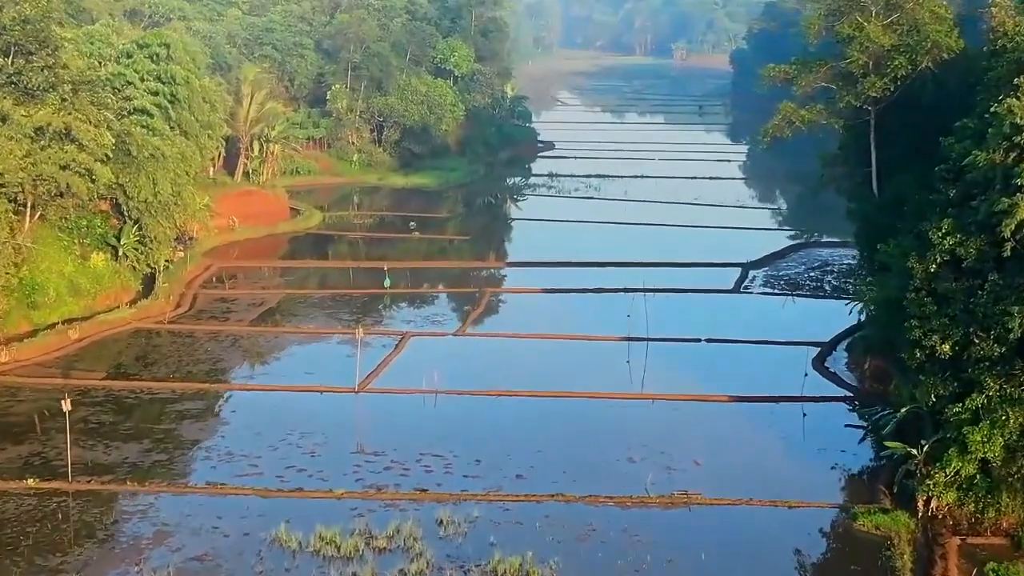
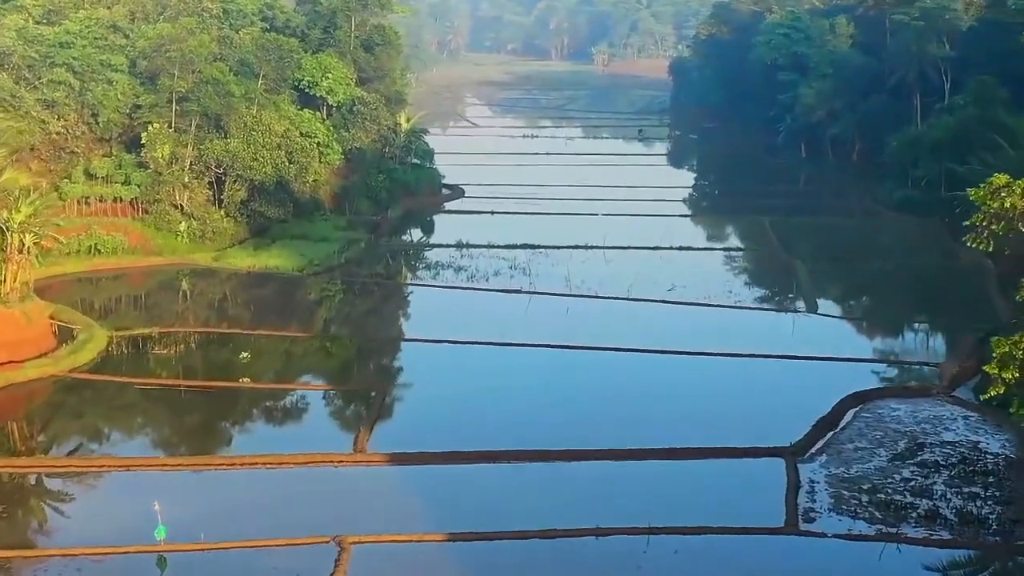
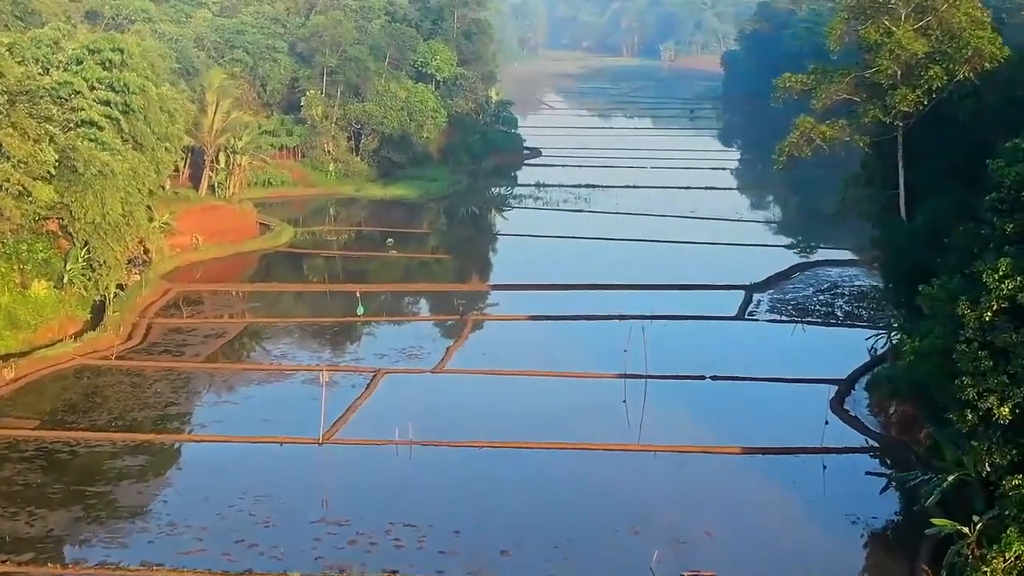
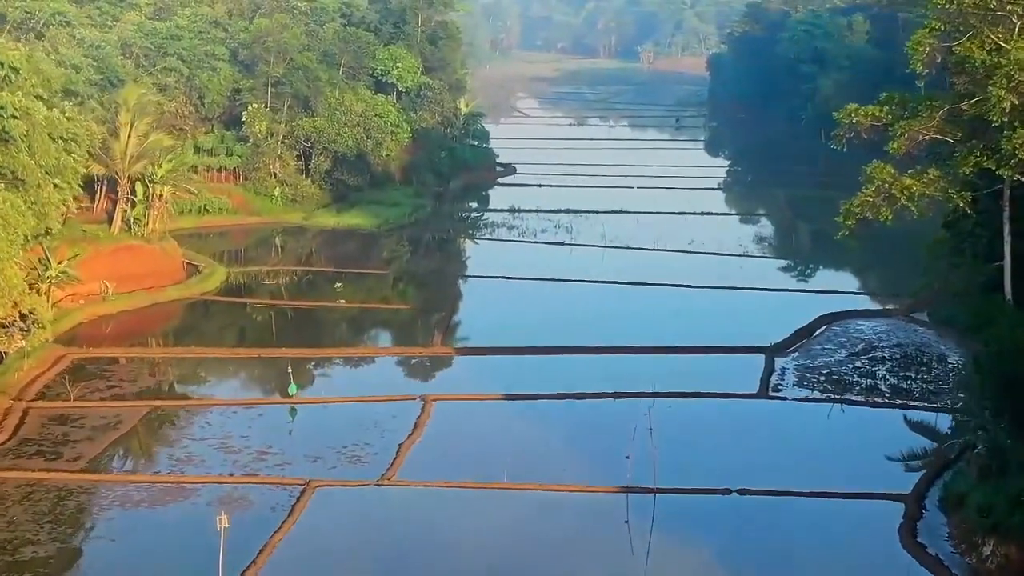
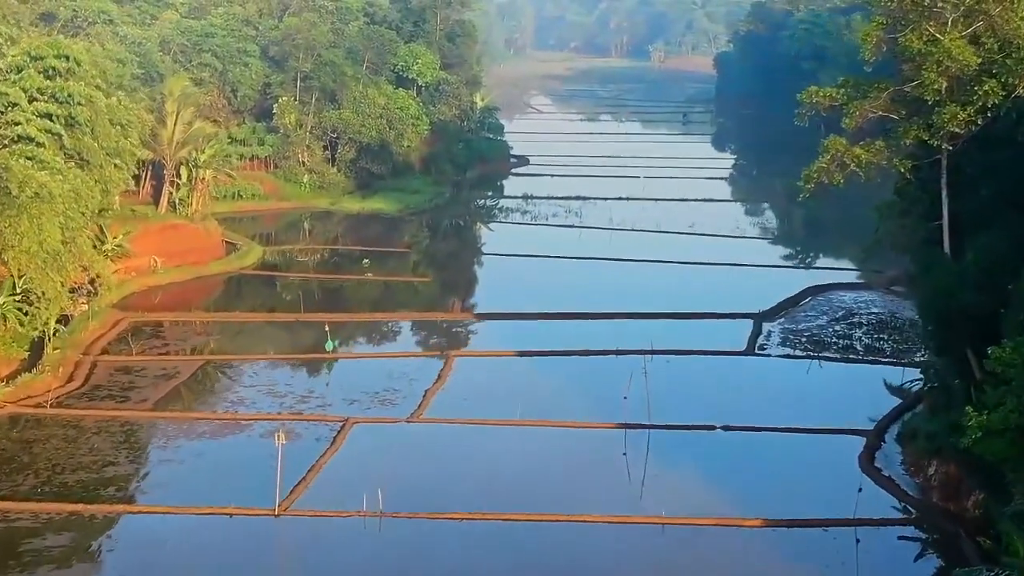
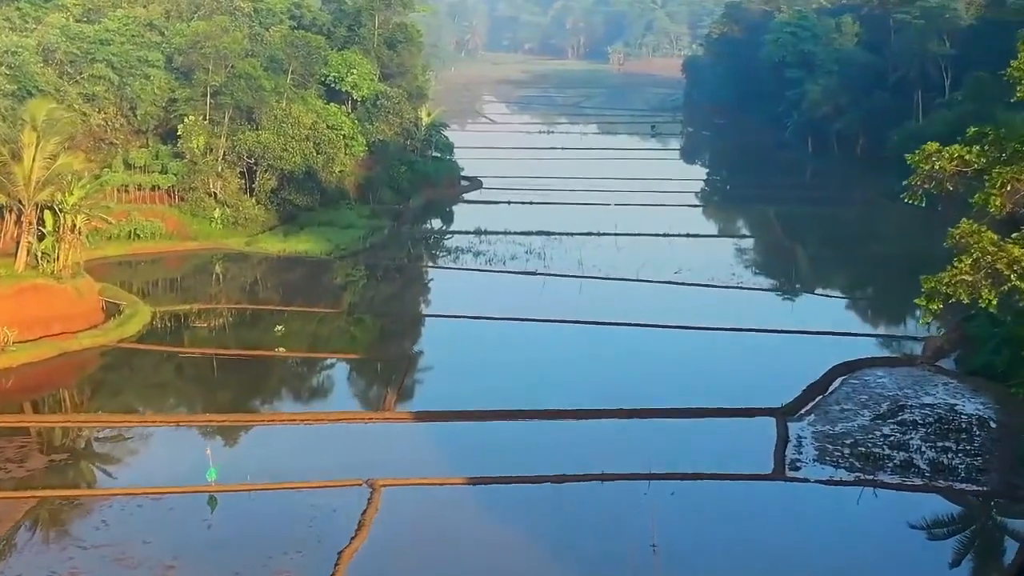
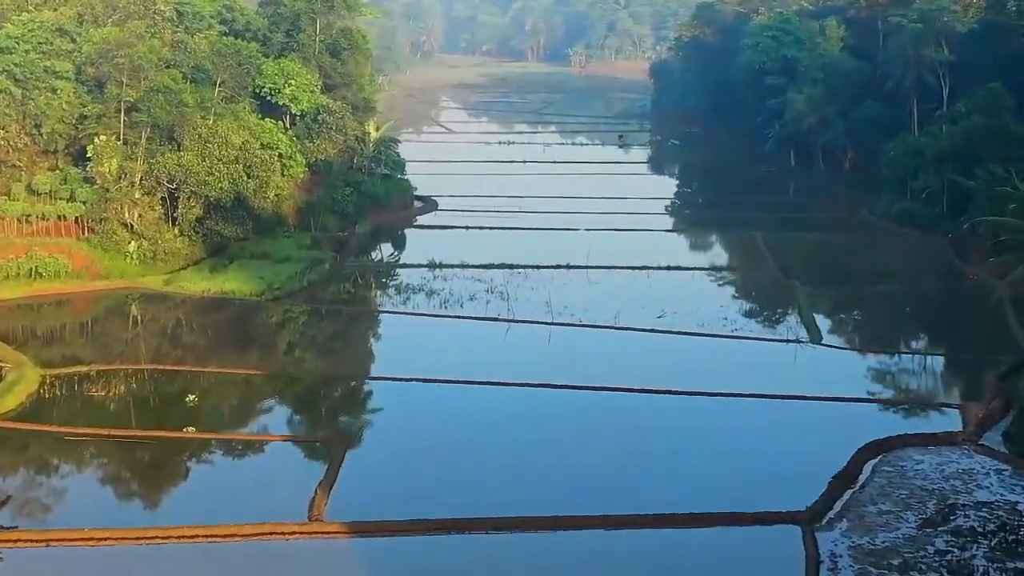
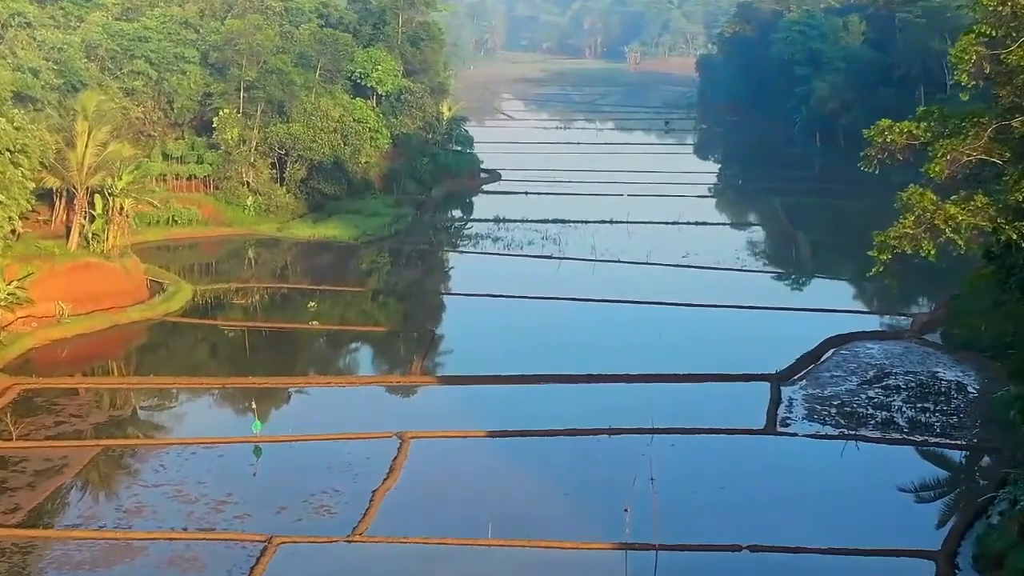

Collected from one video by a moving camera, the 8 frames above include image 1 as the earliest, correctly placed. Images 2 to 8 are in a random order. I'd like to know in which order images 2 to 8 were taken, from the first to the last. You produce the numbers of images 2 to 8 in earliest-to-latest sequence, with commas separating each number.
3, 5, 4, 8, 6, 2, 7
